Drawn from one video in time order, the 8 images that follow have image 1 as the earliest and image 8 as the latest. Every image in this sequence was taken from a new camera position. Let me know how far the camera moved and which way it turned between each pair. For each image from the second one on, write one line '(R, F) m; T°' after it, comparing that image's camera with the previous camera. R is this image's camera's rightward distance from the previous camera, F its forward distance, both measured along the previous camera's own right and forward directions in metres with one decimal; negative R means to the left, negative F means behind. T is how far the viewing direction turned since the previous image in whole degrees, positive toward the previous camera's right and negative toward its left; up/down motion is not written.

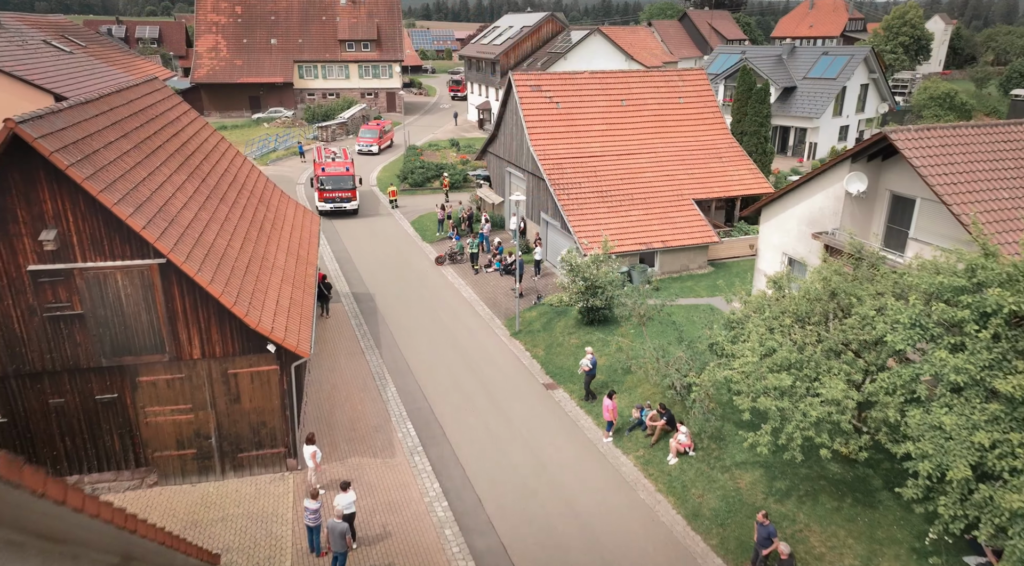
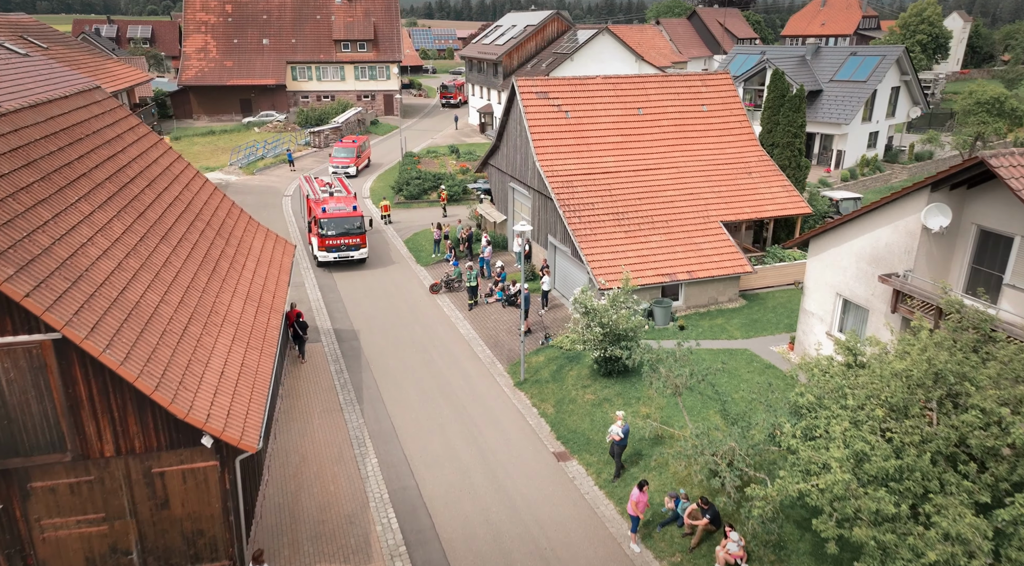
(0.0, +3.1) m; 0°
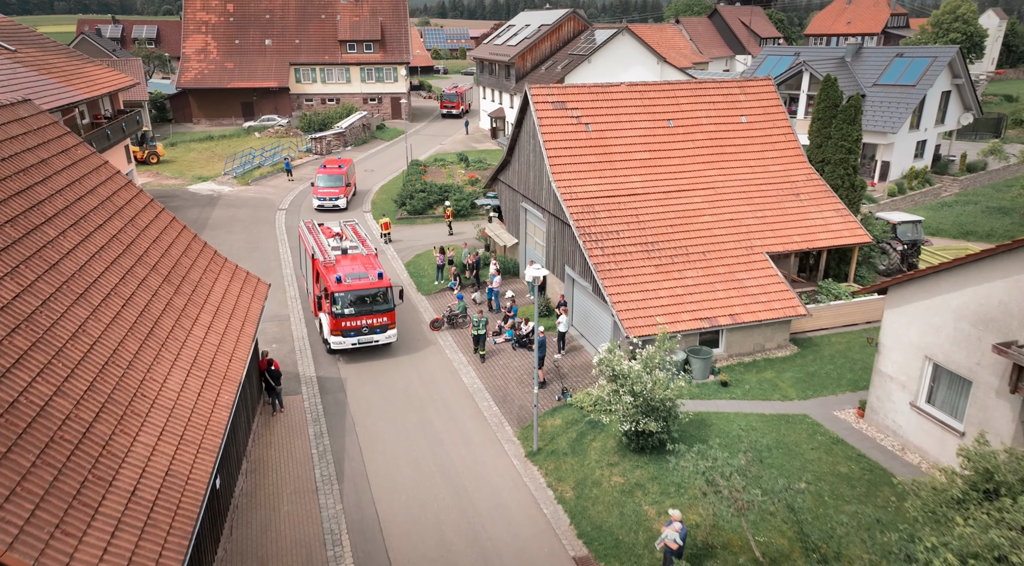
(0.0, +3.2) m; -1°
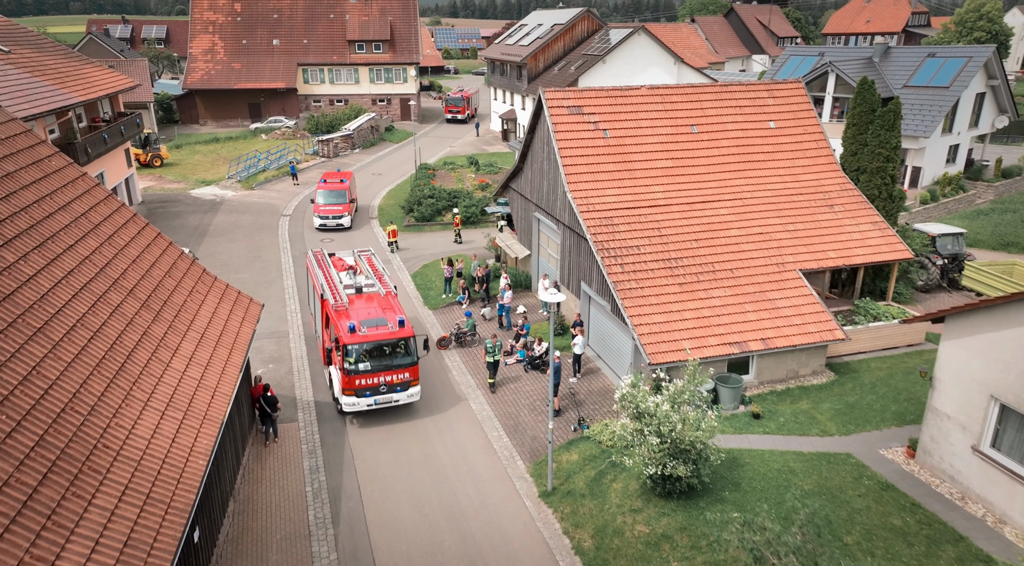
(-0.1, +1.4) m; -1°
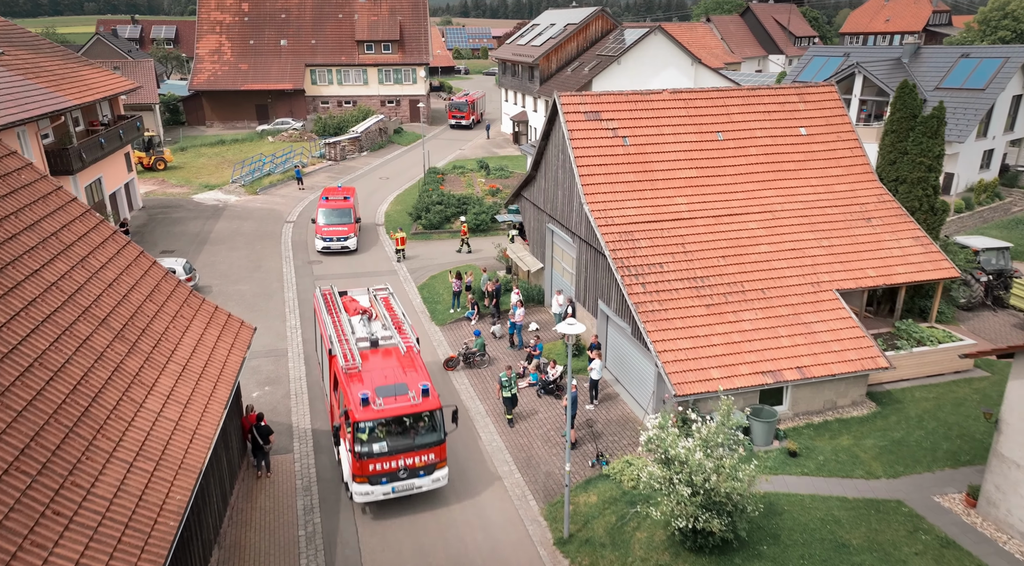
(-0.1, +1.4) m; -1°
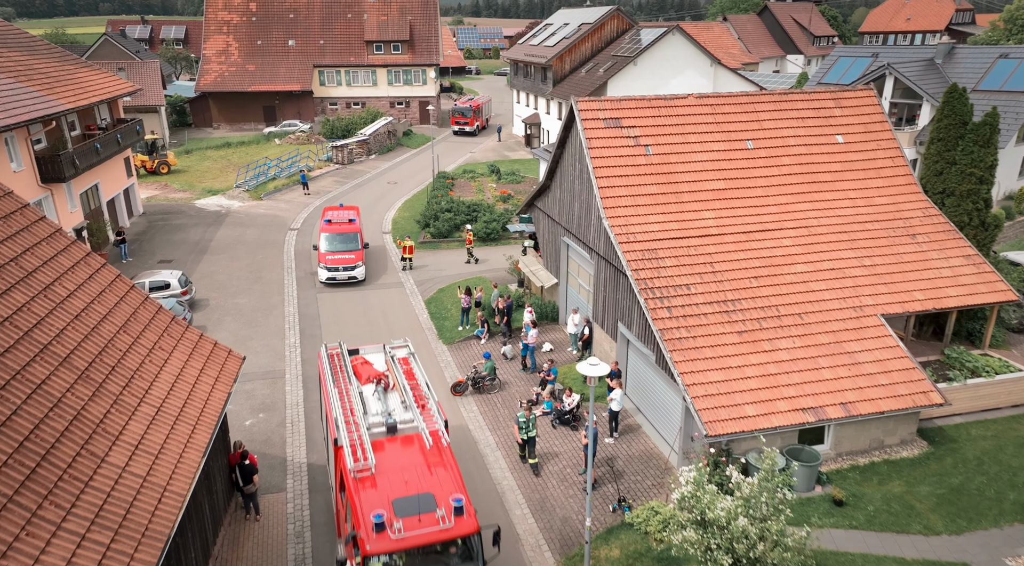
(-0.1, +1.4) m; -1°
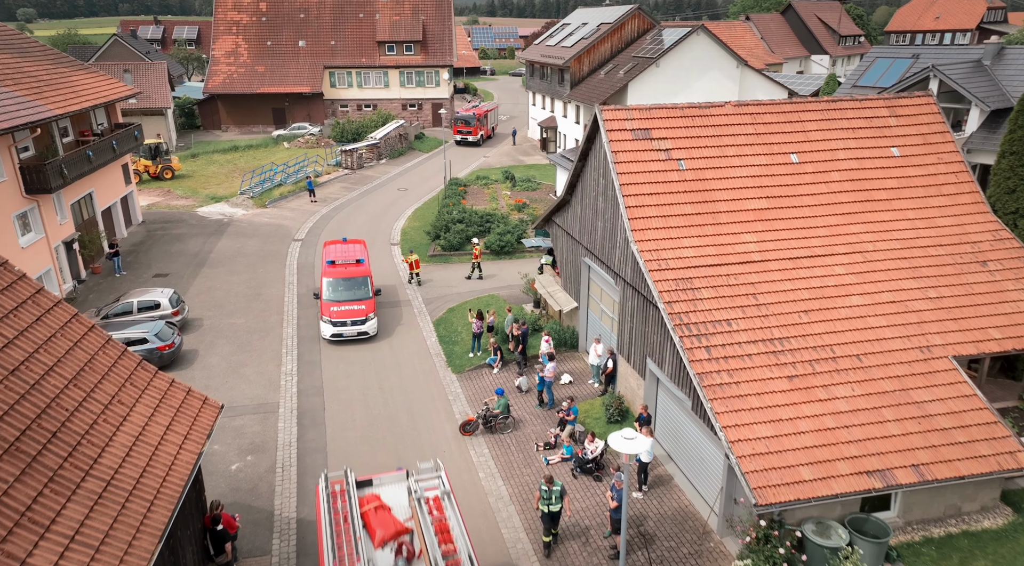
(-0.1, +1.9) m; -1°
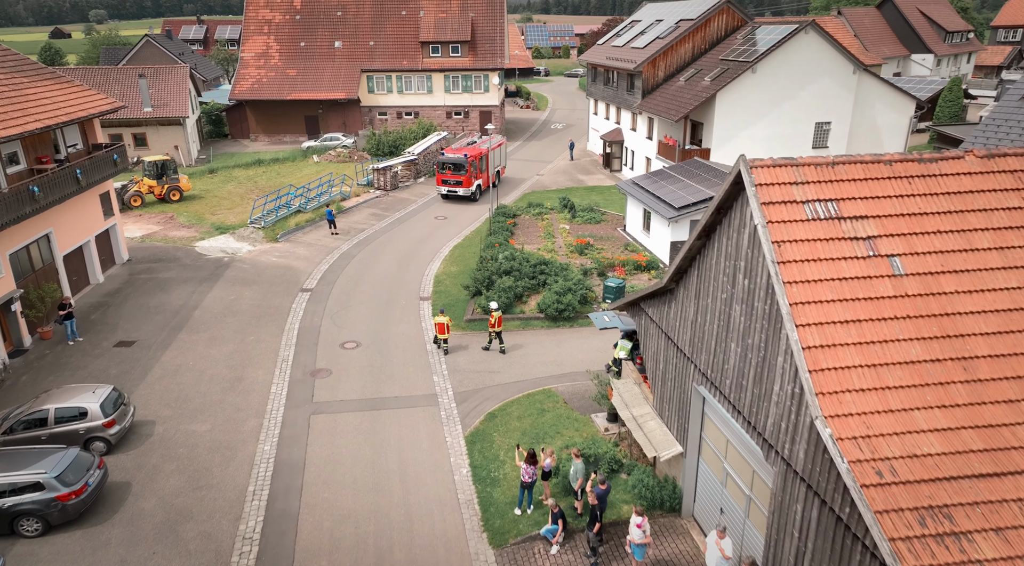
(-0.5, +7.0) m; -4°
